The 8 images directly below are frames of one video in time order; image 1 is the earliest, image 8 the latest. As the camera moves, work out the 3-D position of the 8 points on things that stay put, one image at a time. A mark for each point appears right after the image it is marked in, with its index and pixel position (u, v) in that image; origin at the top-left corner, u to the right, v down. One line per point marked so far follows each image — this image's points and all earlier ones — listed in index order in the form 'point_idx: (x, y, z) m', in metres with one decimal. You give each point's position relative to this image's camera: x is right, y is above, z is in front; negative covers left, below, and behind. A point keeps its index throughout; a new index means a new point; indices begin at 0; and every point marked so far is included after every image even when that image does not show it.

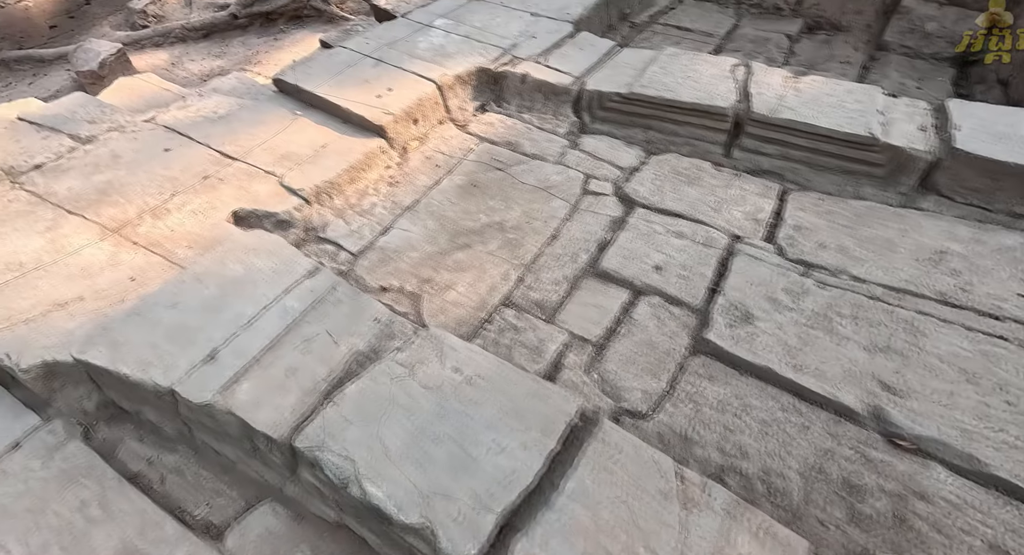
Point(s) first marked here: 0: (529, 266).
0: (+0.1, 0.0, +1.9) m
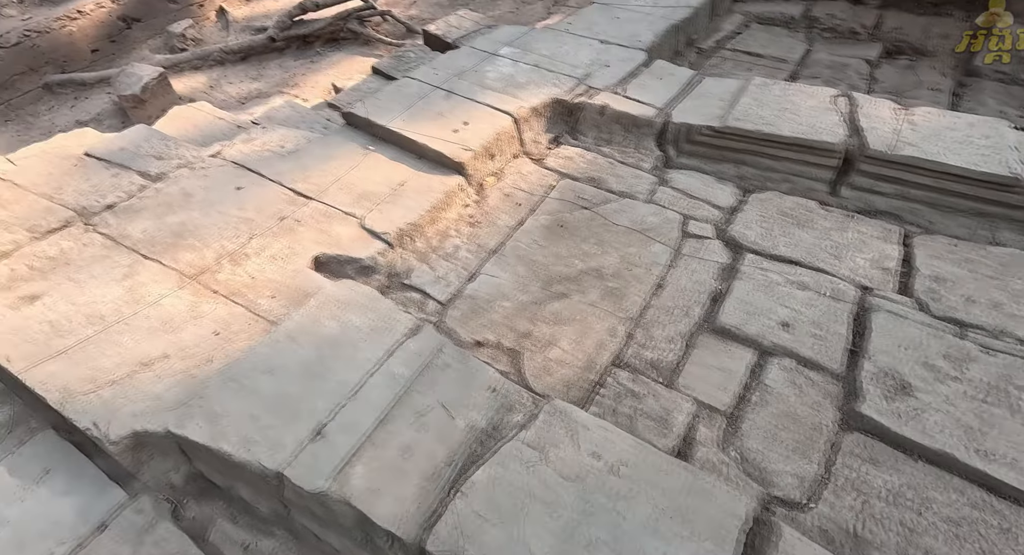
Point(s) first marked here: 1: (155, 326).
0: (+0.4, -0.1, +1.8) m
1: (-1.1, -0.2, +1.8) m
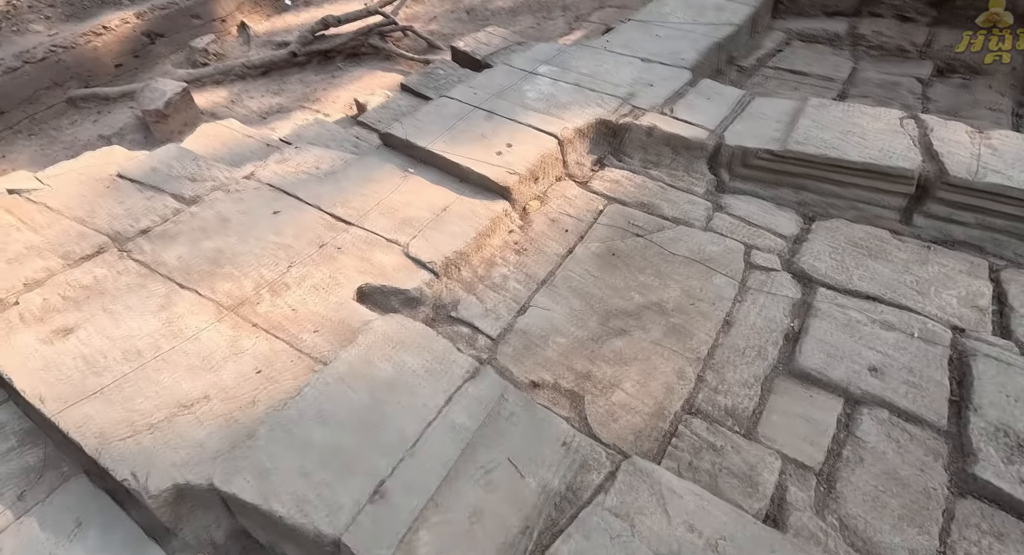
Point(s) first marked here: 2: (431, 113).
0: (+0.6, -0.3, +1.7) m
1: (-0.9, -0.3, +1.7) m
2: (-0.4, +0.8, +2.7) m
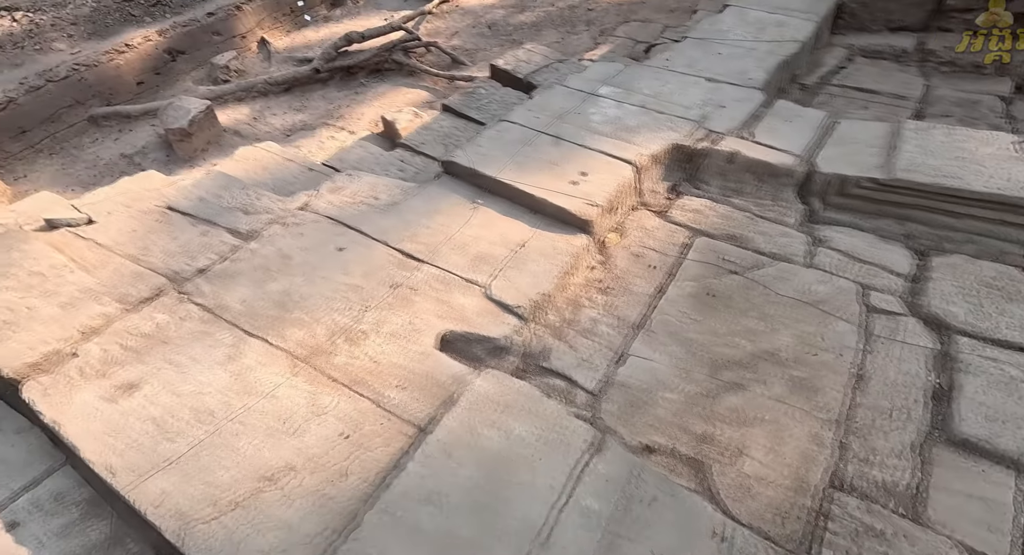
0: (+0.9, -0.4, +1.5) m
1: (-0.6, -0.4, +1.5) m
2: (-0.1, +0.7, +2.6) m
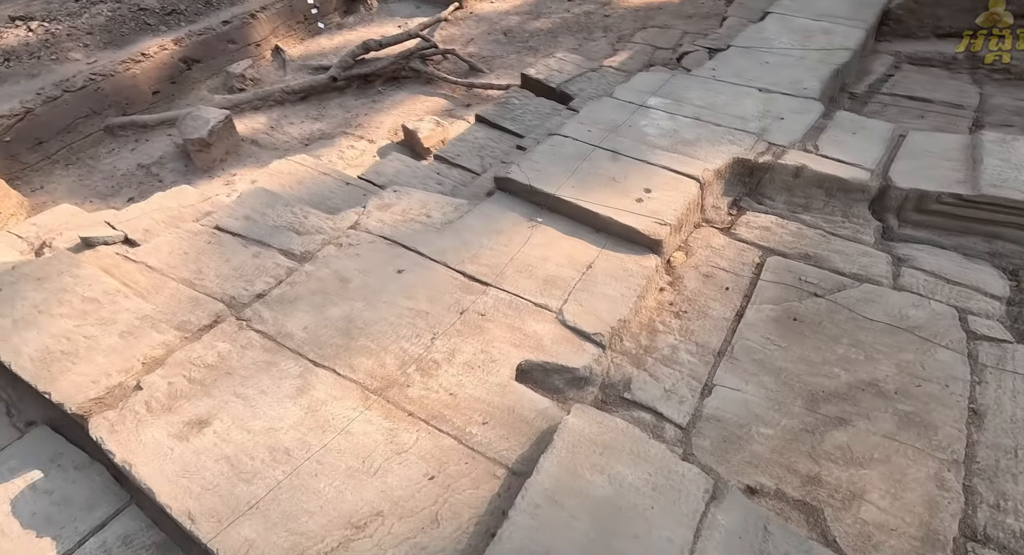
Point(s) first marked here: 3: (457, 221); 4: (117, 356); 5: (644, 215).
0: (+1.1, -0.5, +1.4) m
1: (-0.4, -0.5, +1.4) m
2: (+0.2, +0.6, +2.5) m
3: (-0.2, +0.2, +2.3) m
4: (-1.2, -0.2, +1.7) m
5: (+0.5, +0.2, +2.1) m
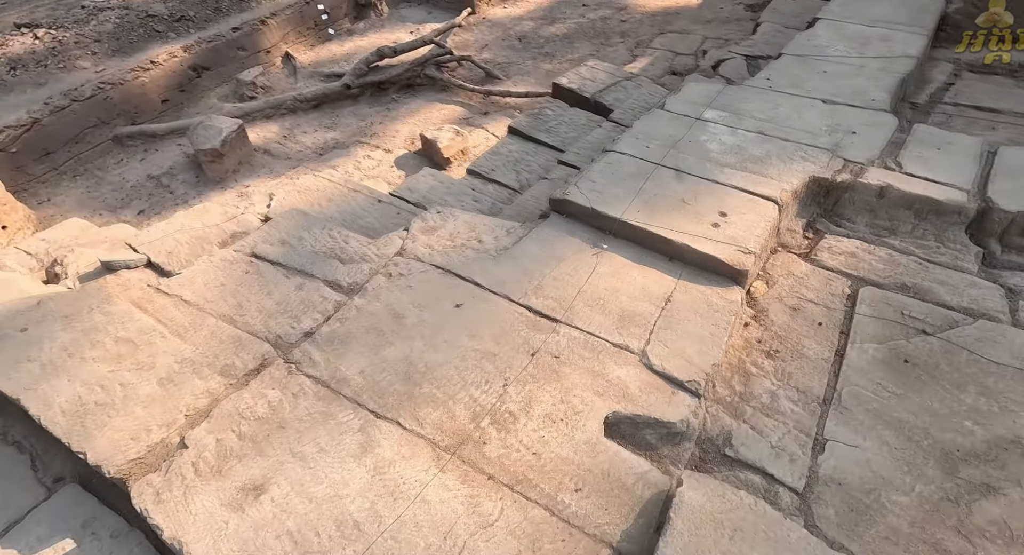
0: (+1.4, -0.6, +1.2) m
1: (-0.2, -0.6, +1.2) m
2: (+0.4, +0.5, +2.3) m
3: (0.0, +0.1, +2.1) m
4: (-1.0, -0.4, +1.6) m
5: (+0.7, +0.1, +1.9) m
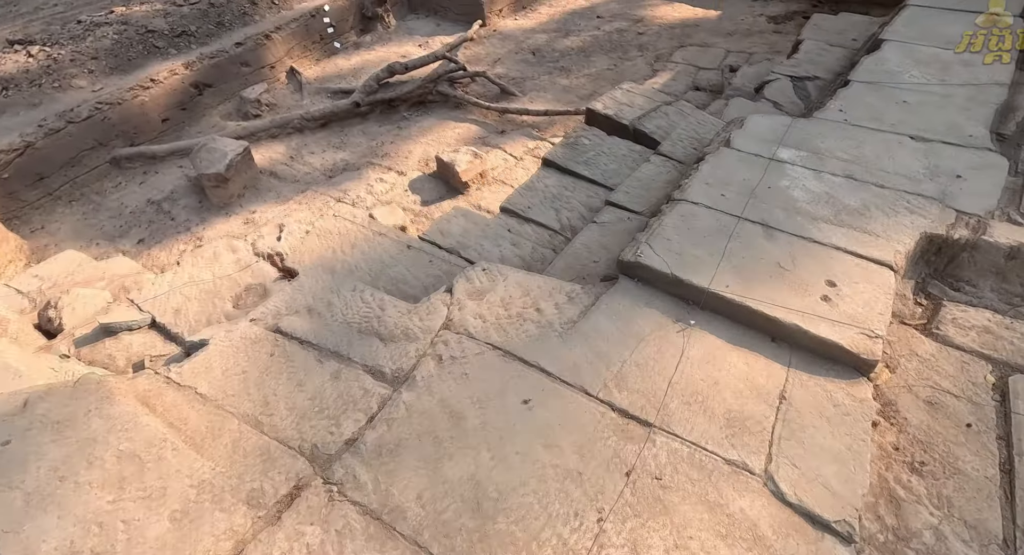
0: (+1.6, -0.8, +0.9) m
1: (+0.1, -0.8, +0.9) m
2: (+0.6, +0.2, +2.0) m
3: (+0.2, -0.1, +1.8) m
4: (-0.8, -0.6, +1.2) m
5: (+1.0, -0.1, +1.6) m
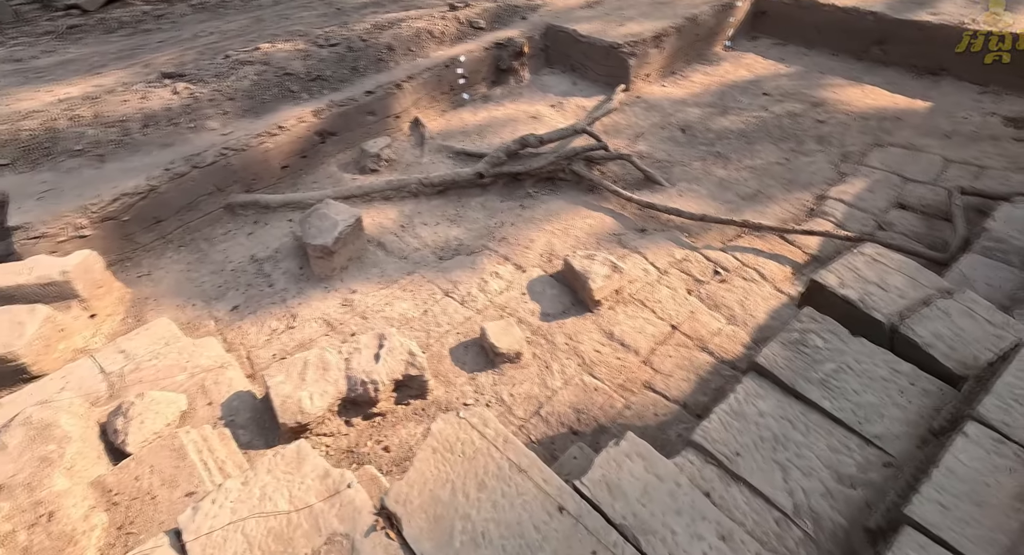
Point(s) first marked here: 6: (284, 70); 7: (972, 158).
0: (+1.8, -1.9, -0.4) m
1: (+0.3, -1.8, -0.1) m
2: (+1.2, -0.9, +0.9) m
3: (+0.7, -1.1, +0.8) m
4: (-0.4, -1.4, +0.3) m
5: (+1.4, -1.2, +0.4) m
6: (-2.3, +1.9, +5.5) m
7: (+4.6, +1.2, +5.6) m
